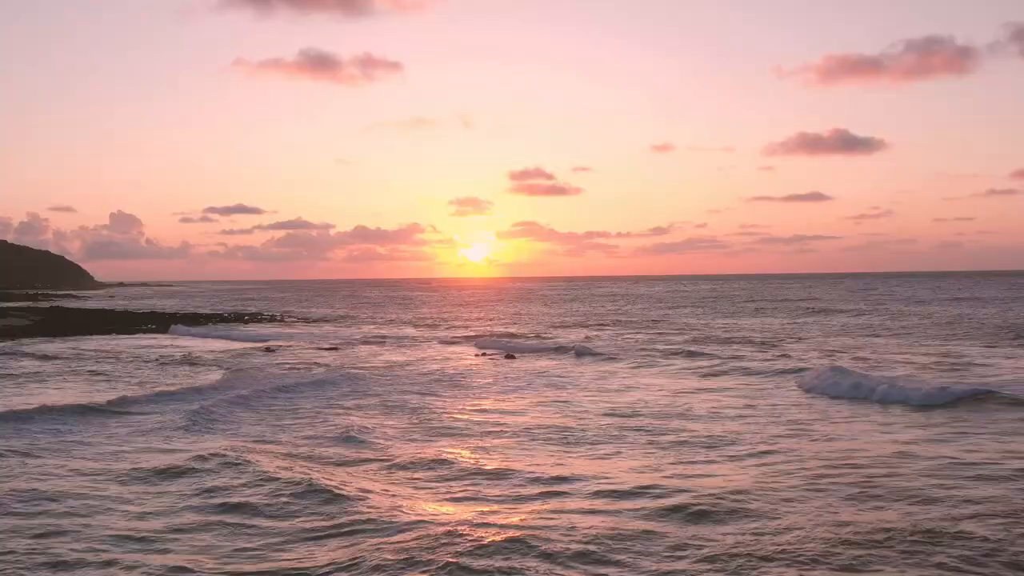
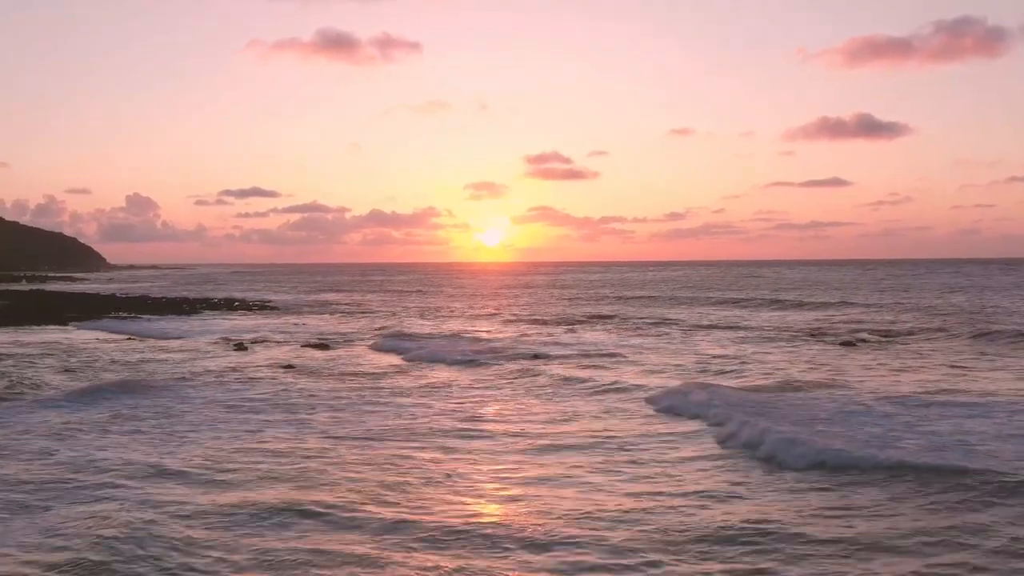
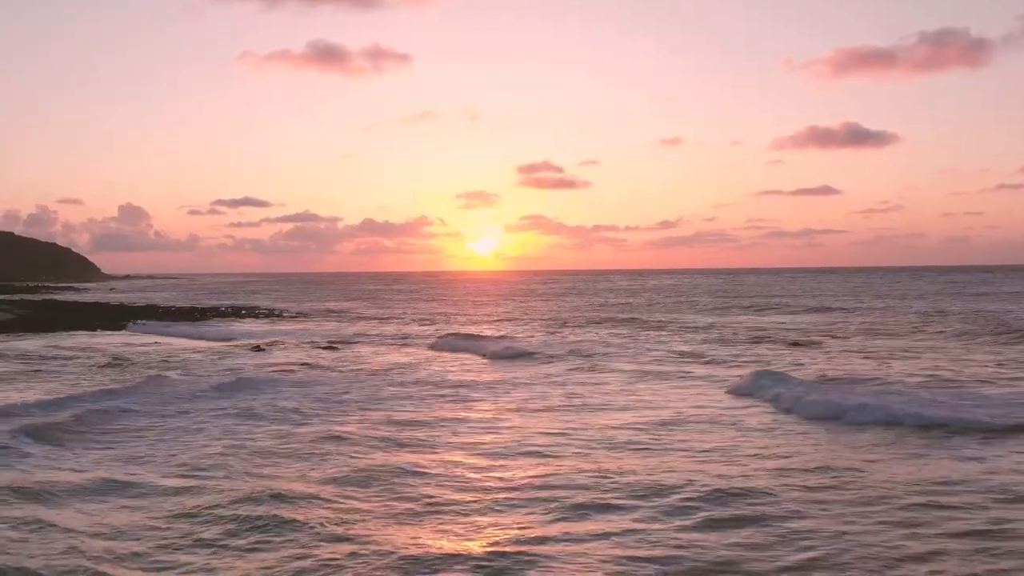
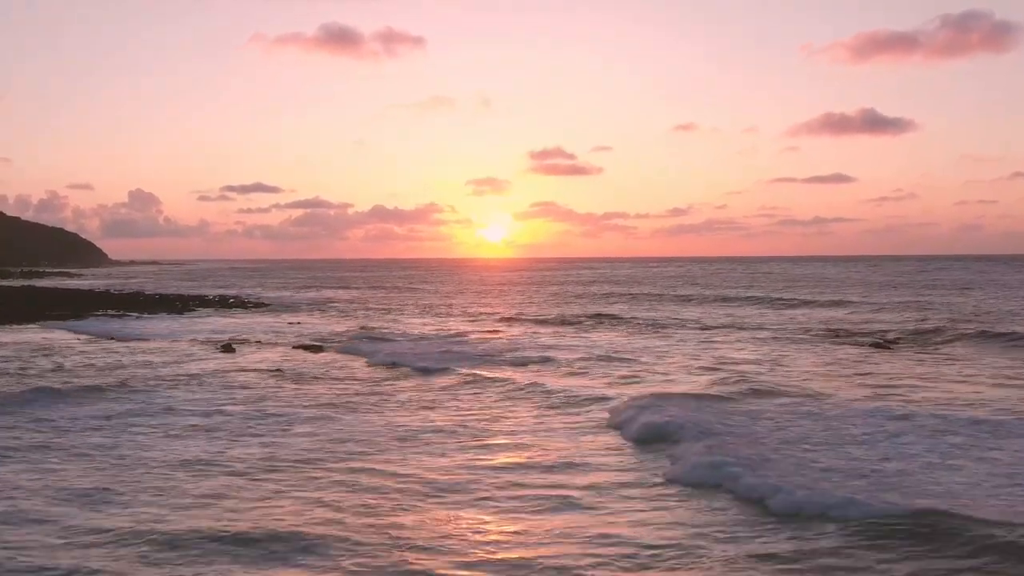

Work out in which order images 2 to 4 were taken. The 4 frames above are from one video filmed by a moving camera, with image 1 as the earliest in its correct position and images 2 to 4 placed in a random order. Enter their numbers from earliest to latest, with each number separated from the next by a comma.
3, 2, 4
